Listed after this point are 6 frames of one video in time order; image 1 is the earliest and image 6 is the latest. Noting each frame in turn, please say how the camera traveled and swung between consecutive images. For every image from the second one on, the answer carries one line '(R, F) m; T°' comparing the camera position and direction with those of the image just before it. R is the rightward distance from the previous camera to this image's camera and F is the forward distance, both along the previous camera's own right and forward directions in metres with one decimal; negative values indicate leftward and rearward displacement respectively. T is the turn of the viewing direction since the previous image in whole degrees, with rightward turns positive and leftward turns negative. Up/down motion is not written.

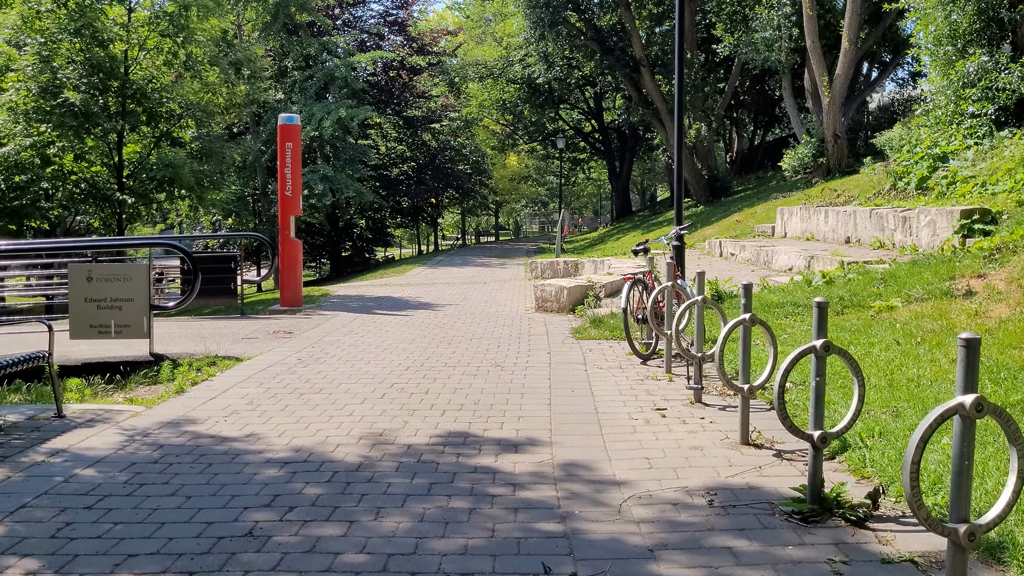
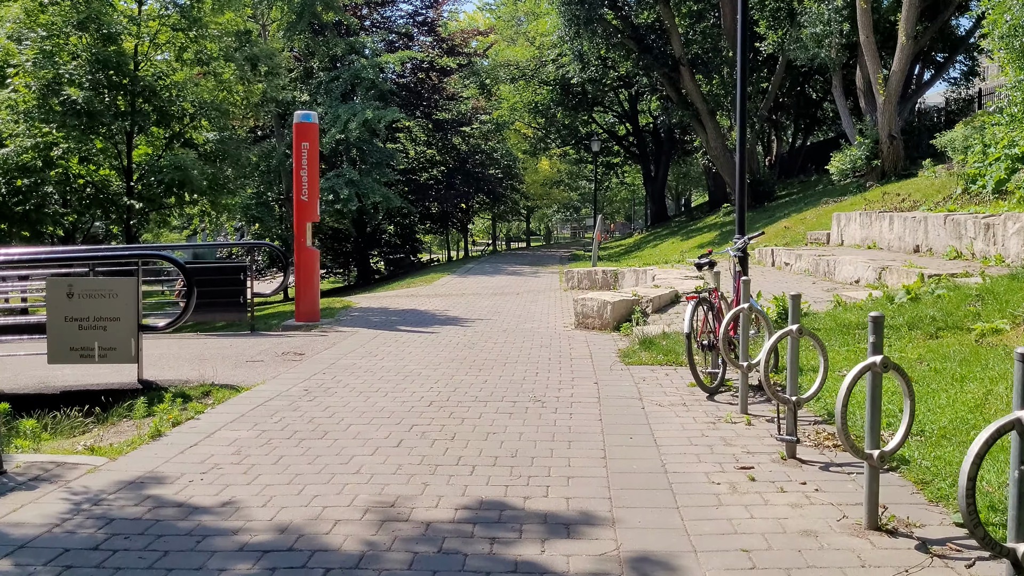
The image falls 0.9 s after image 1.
(-0.1, +1.1) m; -2°
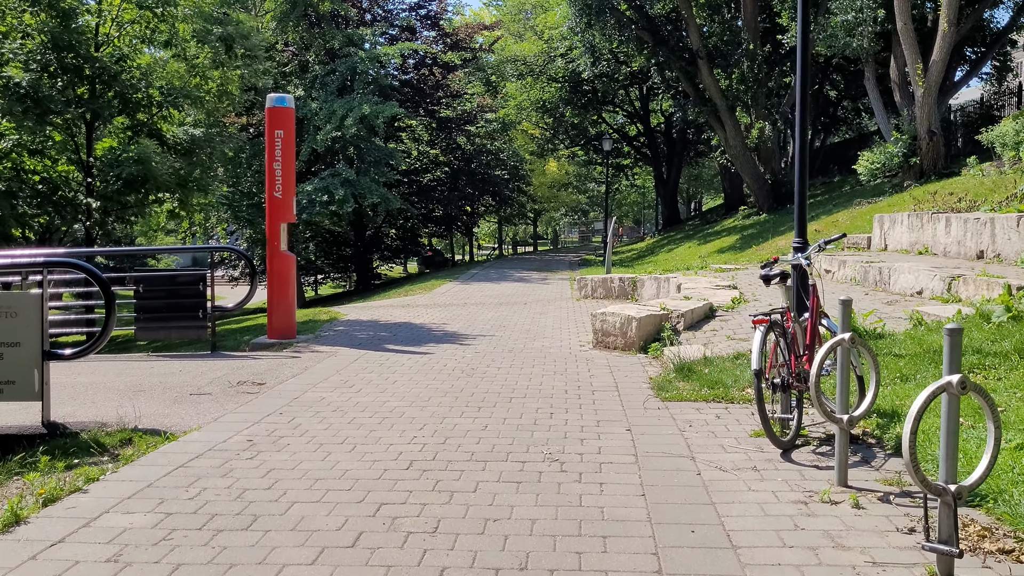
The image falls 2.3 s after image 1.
(0.0, +1.6) m; 0°
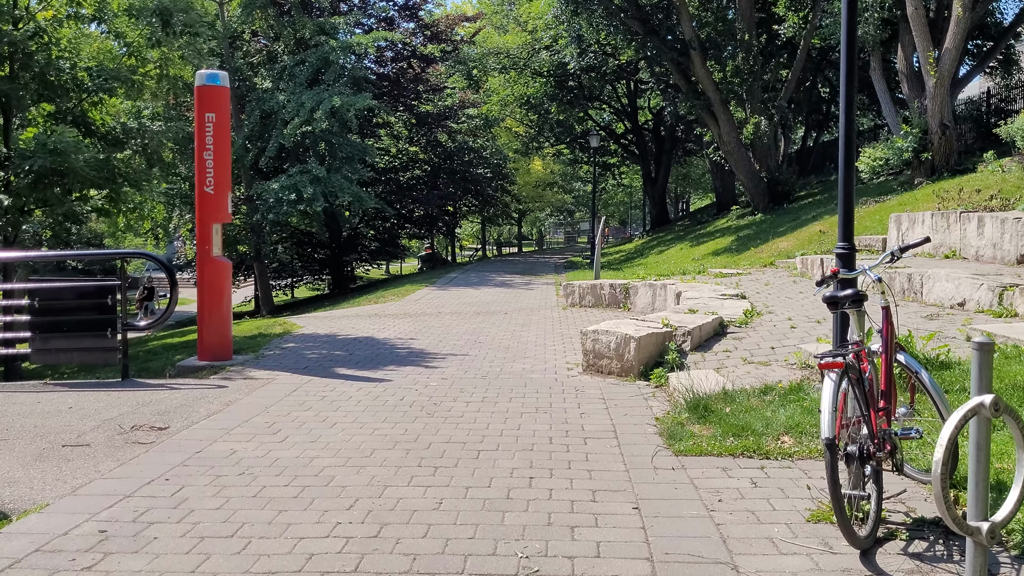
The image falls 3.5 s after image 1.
(+0.1, +1.5) m; +1°
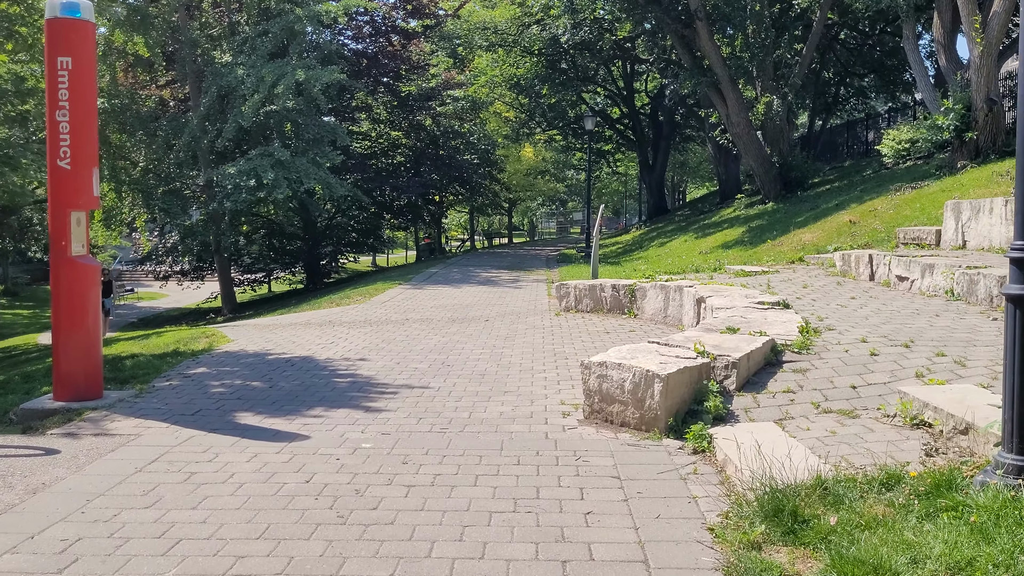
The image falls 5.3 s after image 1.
(+0.1, +2.3) m; 0°
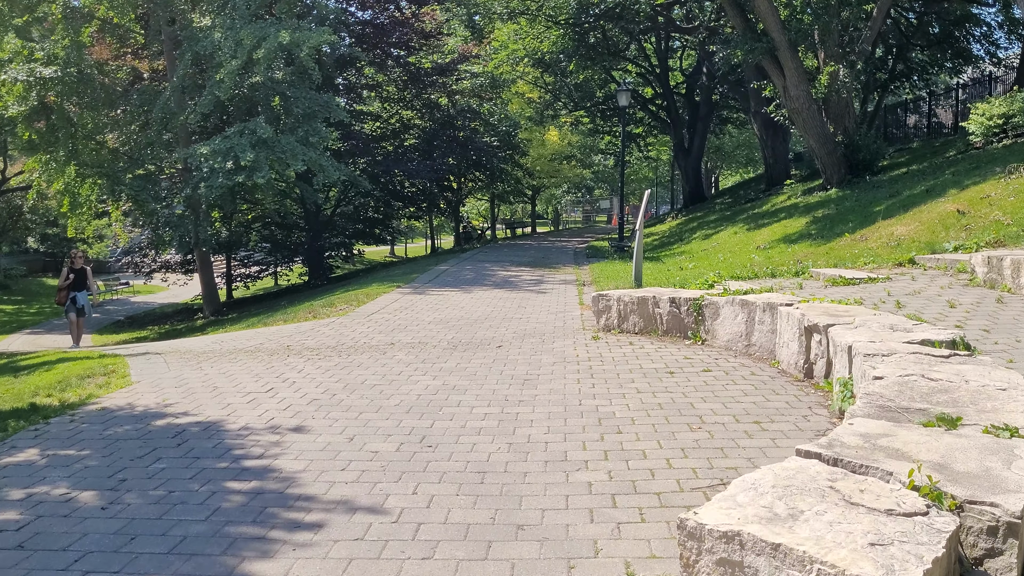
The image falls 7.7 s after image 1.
(0.0, +2.9) m; -1°
